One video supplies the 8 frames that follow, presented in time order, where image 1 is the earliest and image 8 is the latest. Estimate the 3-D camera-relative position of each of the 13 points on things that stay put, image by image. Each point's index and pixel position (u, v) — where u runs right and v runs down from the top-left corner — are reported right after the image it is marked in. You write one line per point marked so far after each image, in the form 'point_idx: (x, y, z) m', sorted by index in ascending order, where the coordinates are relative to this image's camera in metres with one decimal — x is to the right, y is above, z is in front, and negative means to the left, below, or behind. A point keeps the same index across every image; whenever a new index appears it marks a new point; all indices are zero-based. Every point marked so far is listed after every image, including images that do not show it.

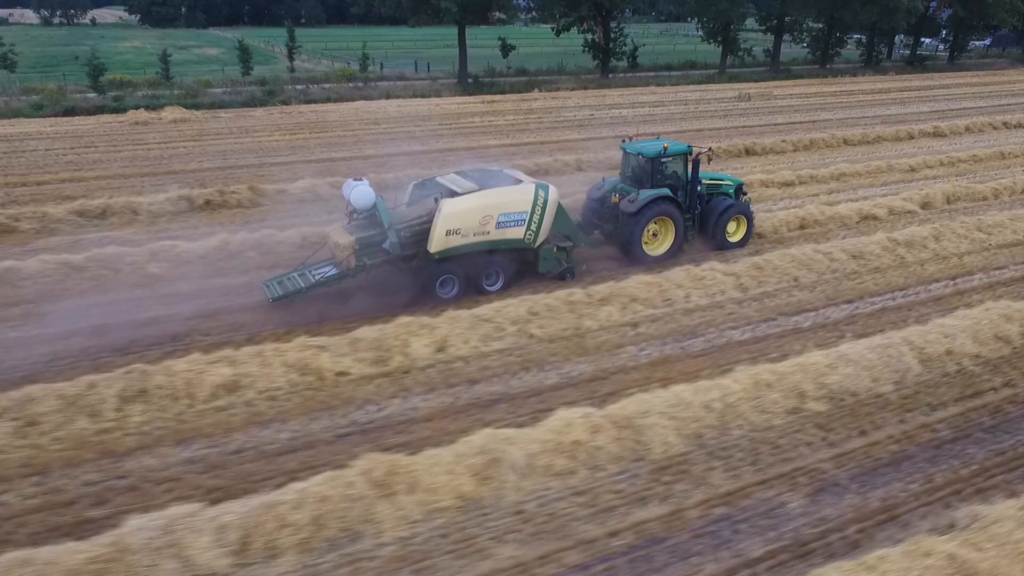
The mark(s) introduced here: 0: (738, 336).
0: (+2.9, -0.6, +9.2) m
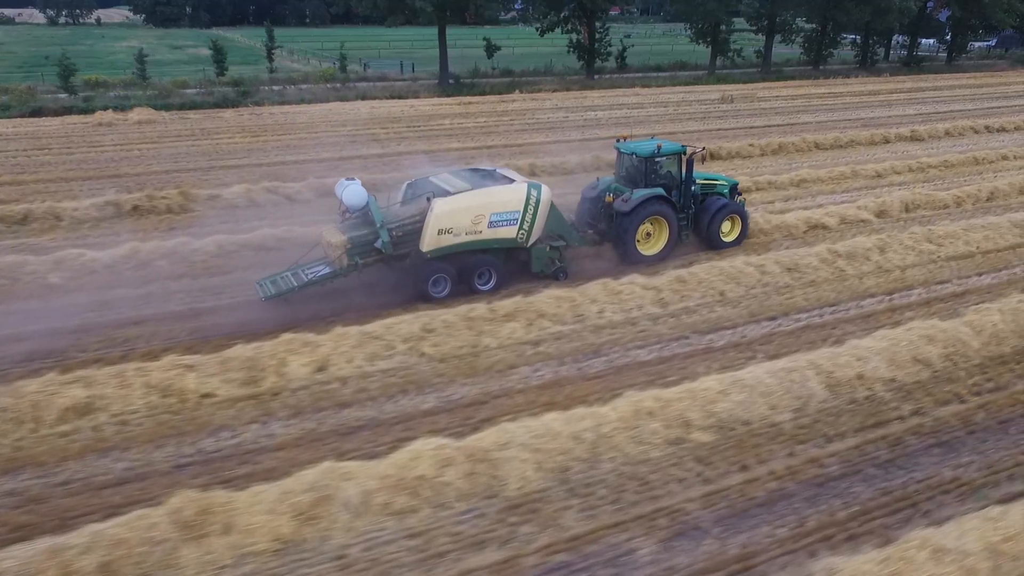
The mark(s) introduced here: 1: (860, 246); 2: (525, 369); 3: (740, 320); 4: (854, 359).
0: (+1.6, -0.8, +8.6) m
1: (+5.8, +0.7, +11.9) m
2: (+0.2, -1.0, +8.3) m
3: (+3.1, -0.4, +9.6) m
4: (+4.0, -0.8, +8.1) m
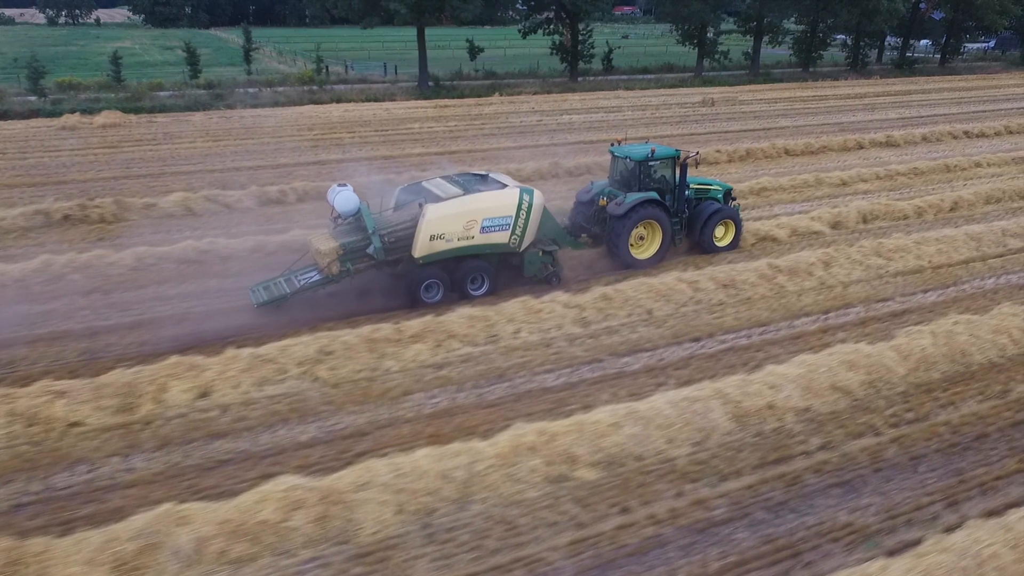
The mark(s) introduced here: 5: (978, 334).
0: (+0.4, -1.1, +8.2) m
1: (+4.7, +0.4, +11.4) m
2: (-1.0, -1.2, +7.9) m
3: (+1.9, -0.7, +9.2) m
4: (+2.8, -1.1, +7.7) m
5: (+6.0, -0.6, +9.0) m
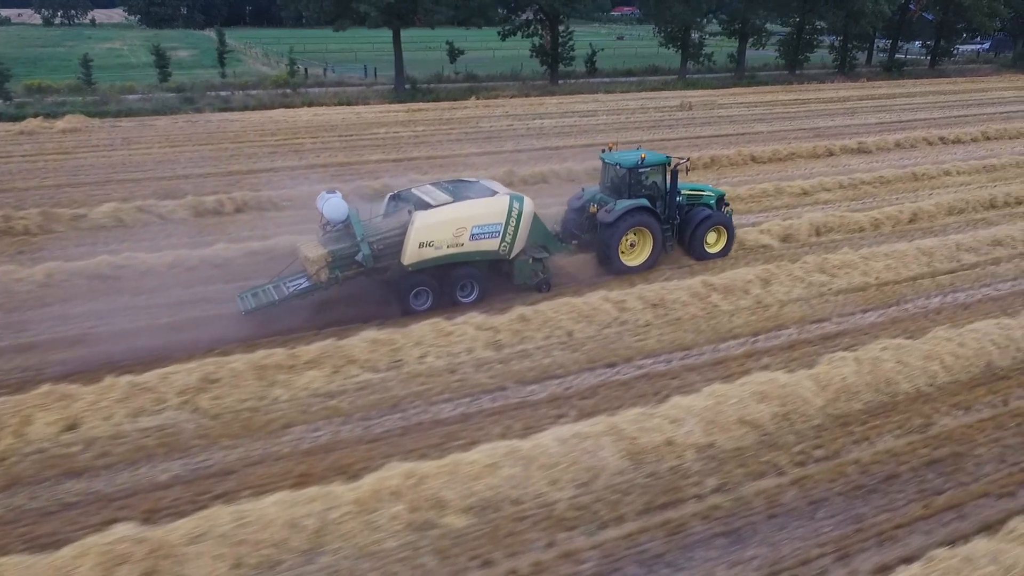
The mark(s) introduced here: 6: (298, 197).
0: (-0.8, -1.4, +7.7) m
1: (+3.5, +0.2, +10.9) m
2: (-2.2, -1.5, +7.4) m
3: (+0.7, -1.0, +8.7) m
4: (+1.6, -1.4, +7.2) m
5: (+4.8, -0.9, +8.5) m
6: (-4.7, +2.0, +15.3) m
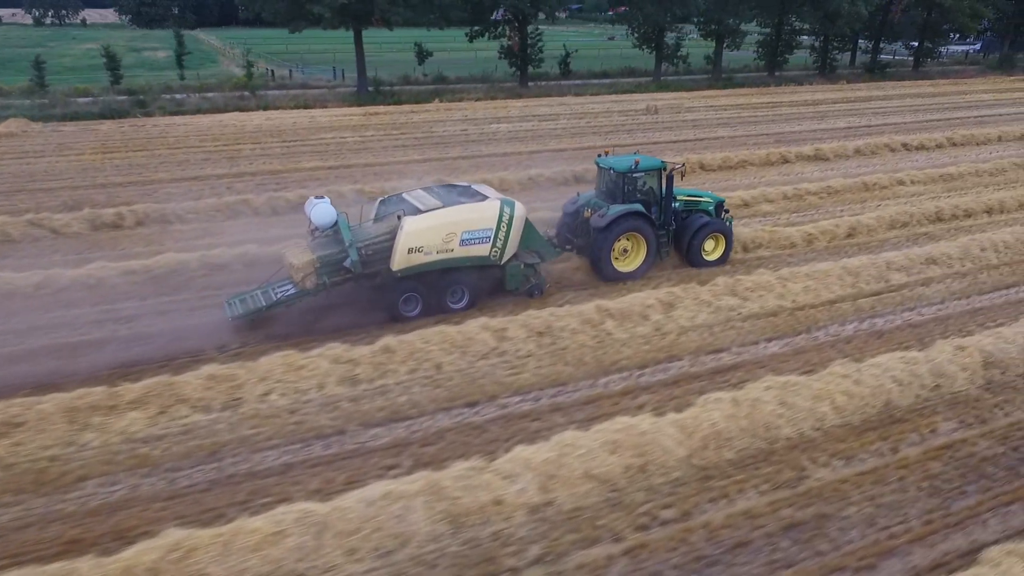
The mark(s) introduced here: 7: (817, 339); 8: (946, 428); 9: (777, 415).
0: (-2.5, -1.7, +6.9) m
1: (+1.8, -0.2, +10.1) m
2: (-3.9, -1.8, +6.7) m
3: (-0.9, -1.3, +7.9) m
4: (-0.1, -1.7, +6.4) m
5: (+3.1, -1.2, +7.7) m
6: (-6.4, +1.7, +14.6) m
7: (+4.1, -0.7, +9.5) m
8: (+4.6, -1.5, +7.5) m
9: (+2.8, -1.3, +7.4) m
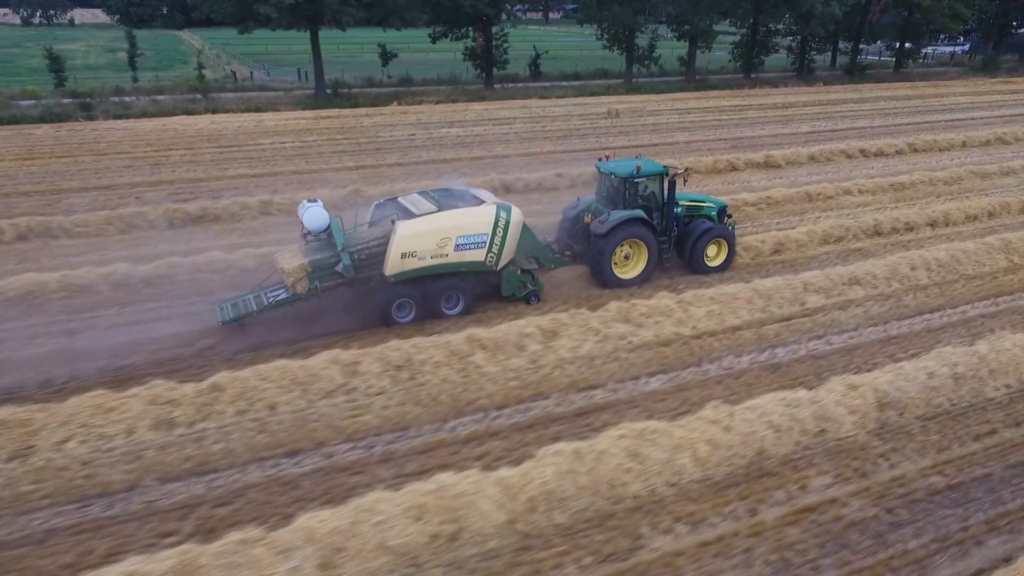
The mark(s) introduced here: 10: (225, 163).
0: (-4.2, -2.1, +6.1) m
1: (+0.1, -0.5, +9.3) m
2: (-5.6, -2.2, +5.8) m
3: (-2.7, -1.7, +7.0) m
4: (-1.8, -2.1, +5.5) m
5: (+1.3, -1.6, +6.8) m
6: (-8.1, +1.3, +13.7) m
7: (+2.4, -1.1, +8.6) m
8: (+2.9, -1.9, +6.7) m
9: (+1.0, -1.7, +6.6) m
10: (-8.0, +3.5, +19.6) m
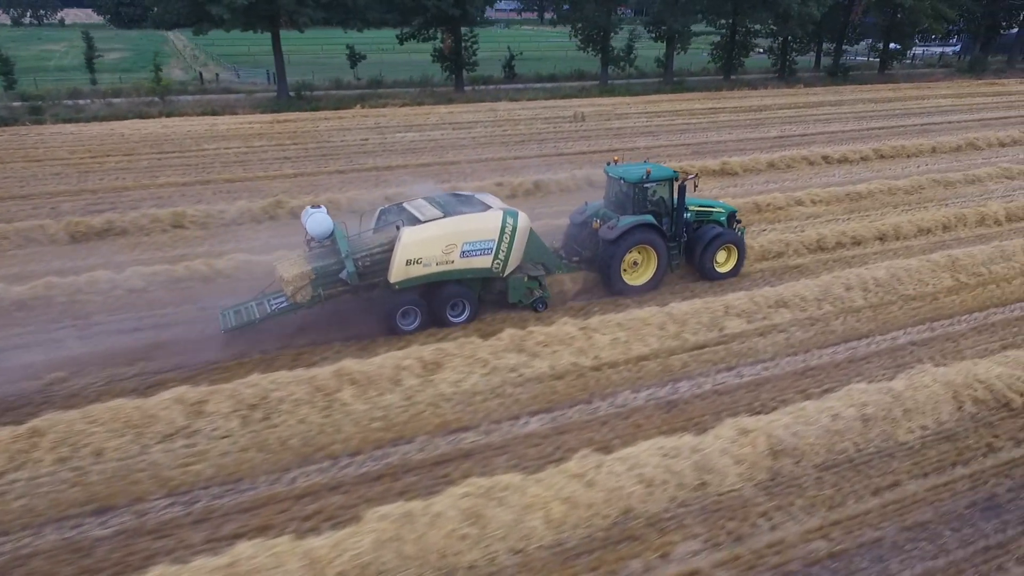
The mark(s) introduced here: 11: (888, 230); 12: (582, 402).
0: (-5.7, -2.4, +5.3) m
1: (-1.4, -0.9, +8.5) m
2: (-7.1, -2.5, +5.0) m
3: (-4.2, -2.0, +6.3) m
4: (-3.3, -2.4, +4.8) m
5: (-0.1, -1.9, +6.0) m
6: (-9.5, +1.0, +12.9) m
7: (+0.9, -1.4, +7.9) m
8: (+1.4, -2.2, +5.9) m
9: (-0.4, -2.0, +5.8) m
10: (-9.4, +3.2, +18.8) m
11: (+7.3, +1.1, +13.6) m
12: (+0.8, -1.3, +8.1) m
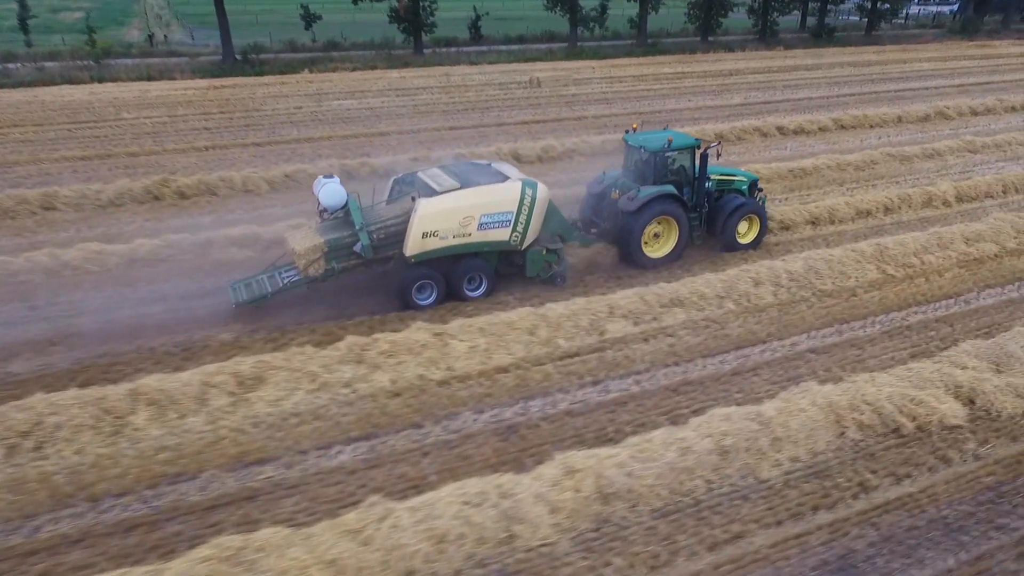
0: (-7.5, -2.6, +4.4) m
1: (-3.2, -0.9, +7.4) m
2: (-8.9, -2.7, +4.1) m
3: (-6.0, -2.2, +5.3) m
4: (-5.1, -2.6, +3.8) m
5: (-1.9, -2.1, +5.0) m
6: (-11.3, +1.2, +11.8) m
7: (-0.9, -1.5, +6.8) m
8: (-0.4, -2.4, +4.9) m
9: (-2.2, -2.2, +4.8) m
10: (-11.2, +3.6, +17.6) m
11: (+5.5, +1.3, +12.4) m
12: (-1.0, -1.4, +7.1) m
